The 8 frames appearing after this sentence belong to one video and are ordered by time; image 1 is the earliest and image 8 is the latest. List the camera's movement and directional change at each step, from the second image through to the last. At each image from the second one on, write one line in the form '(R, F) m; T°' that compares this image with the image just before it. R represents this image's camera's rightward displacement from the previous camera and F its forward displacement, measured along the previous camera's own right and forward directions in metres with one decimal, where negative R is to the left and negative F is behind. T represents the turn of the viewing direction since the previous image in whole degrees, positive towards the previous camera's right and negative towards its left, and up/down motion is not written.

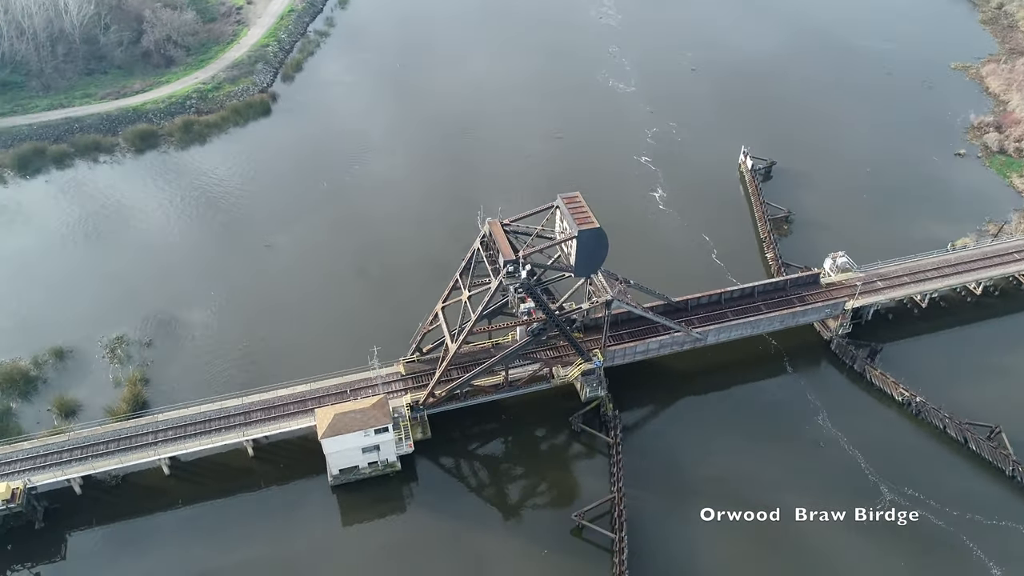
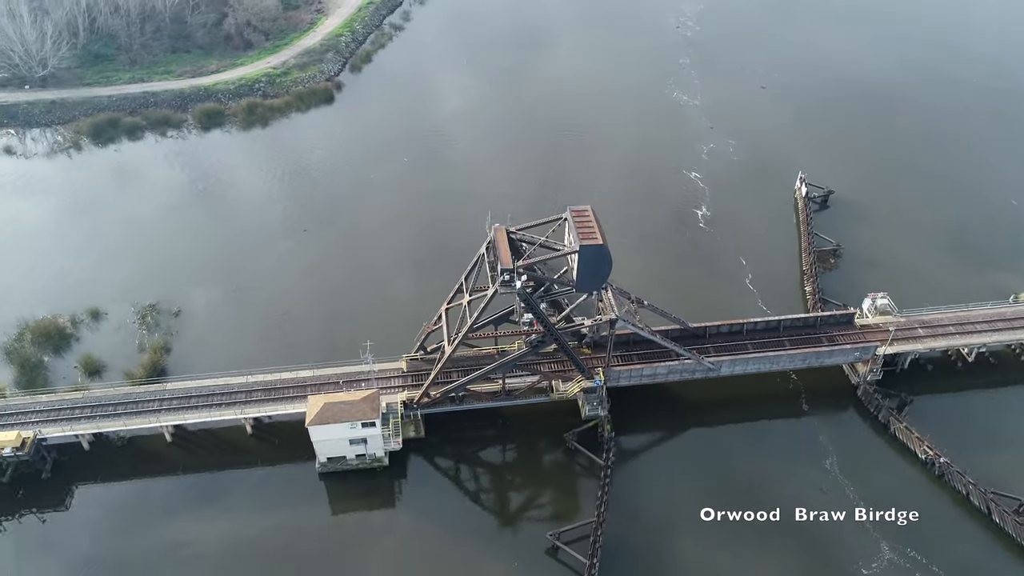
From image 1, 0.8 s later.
(+4.6, +0.9) m; -6°
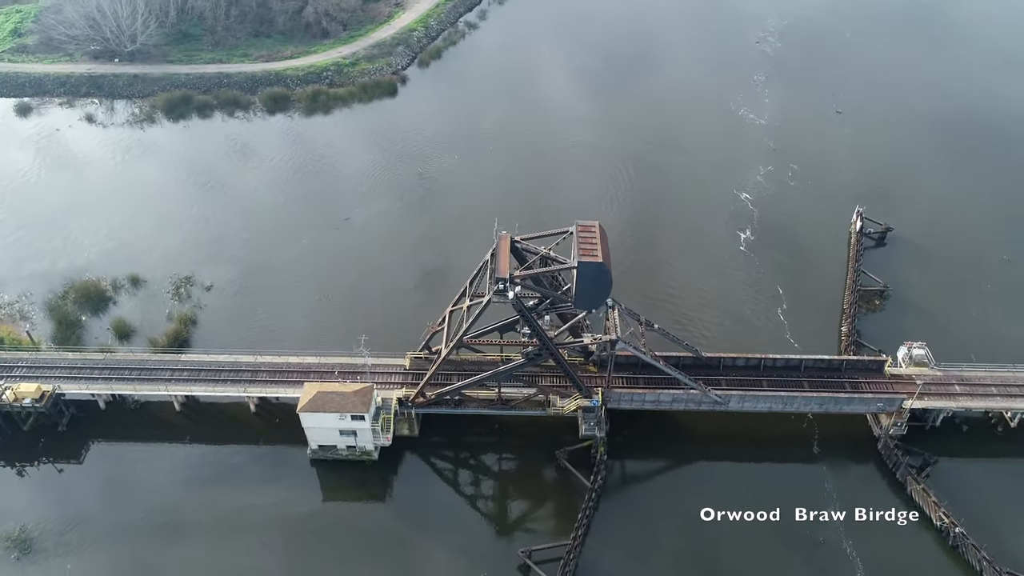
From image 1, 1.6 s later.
(+4.6, +0.9) m; -6°
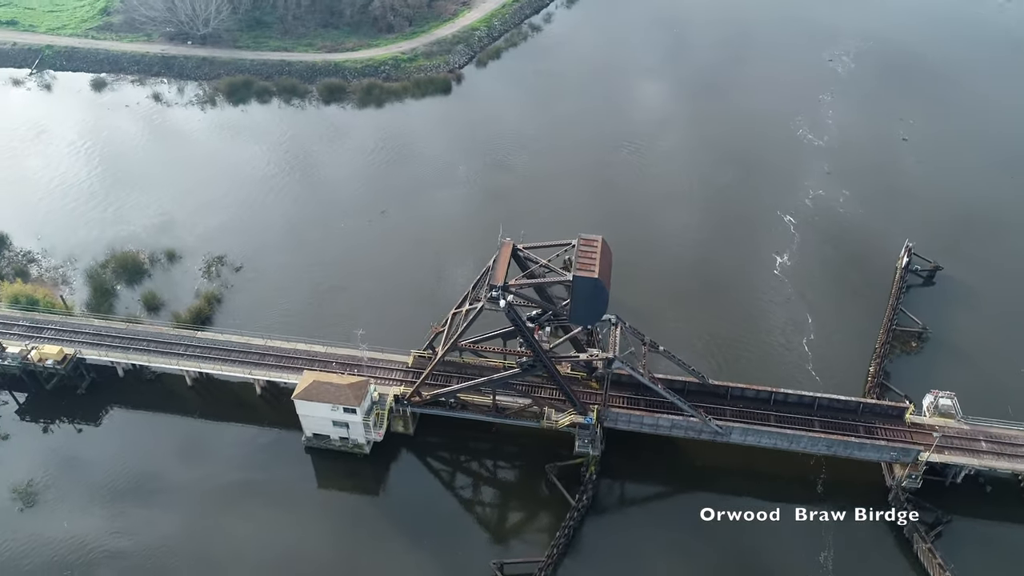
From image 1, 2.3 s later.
(+4.0, +0.7) m; -6°
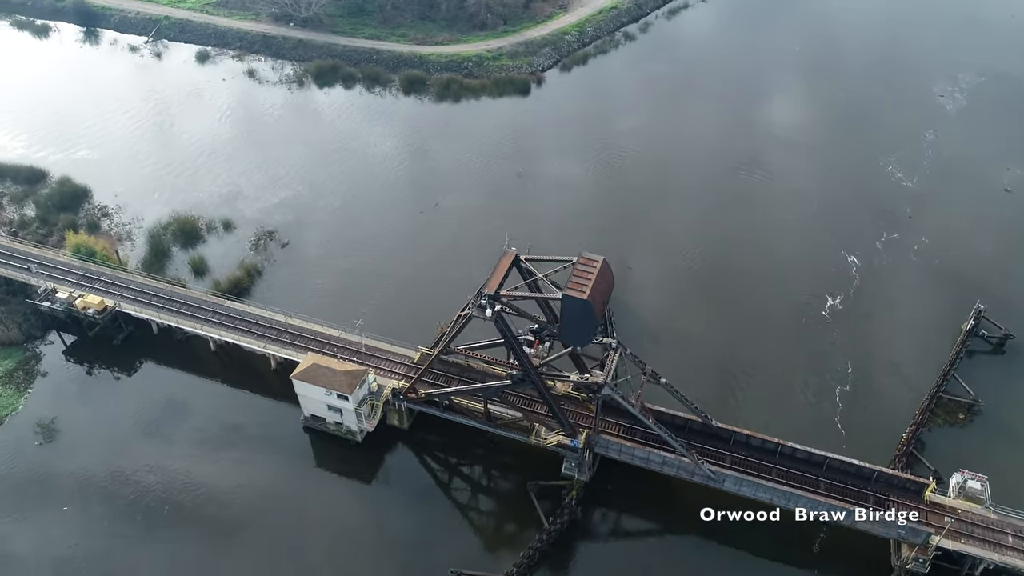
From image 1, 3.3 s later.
(+5.6, +1.1) m; -8°
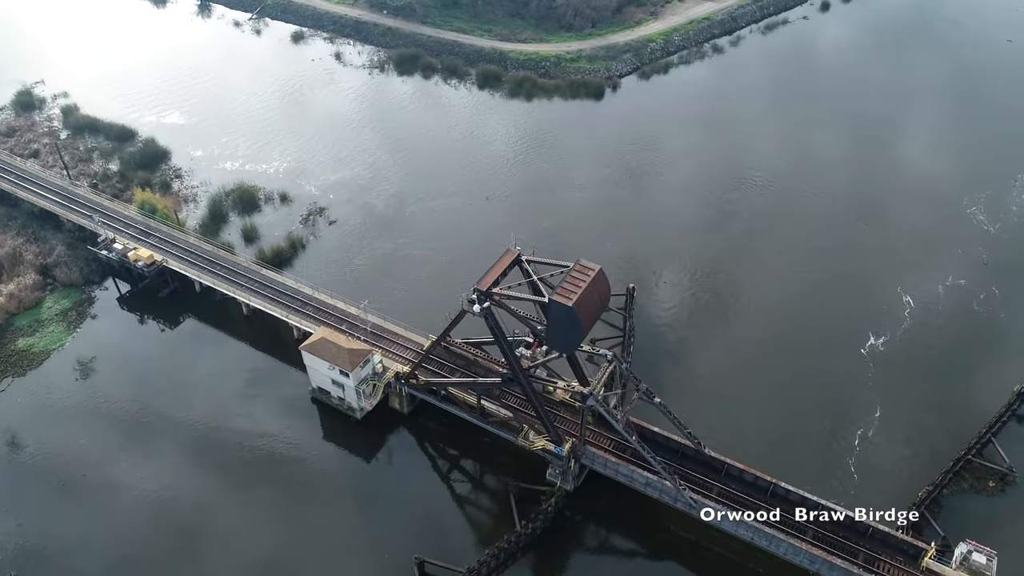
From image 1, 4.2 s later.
(+5.2, +0.4) m; -8°
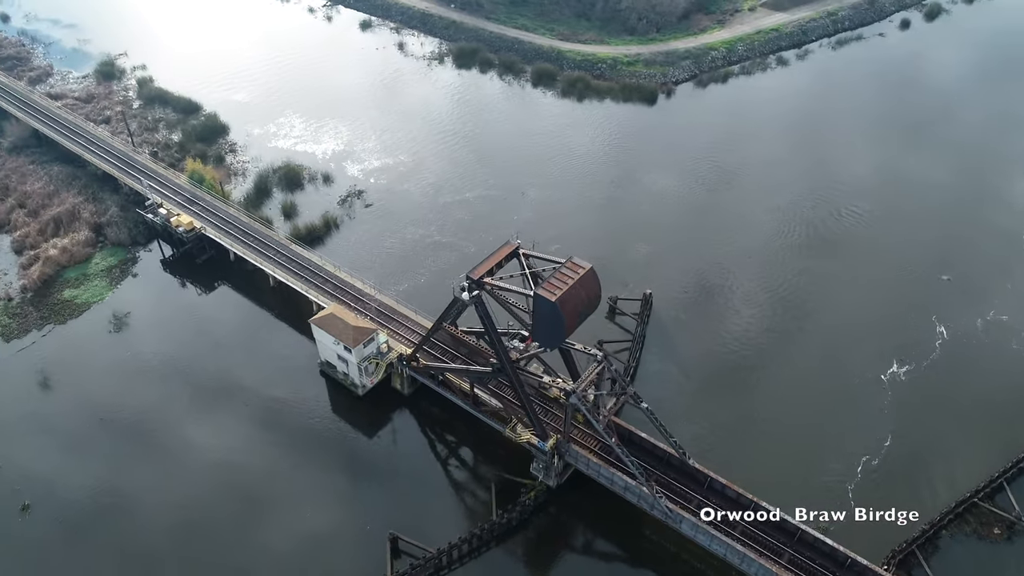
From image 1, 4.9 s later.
(+4.2, -0.3) m; -6°
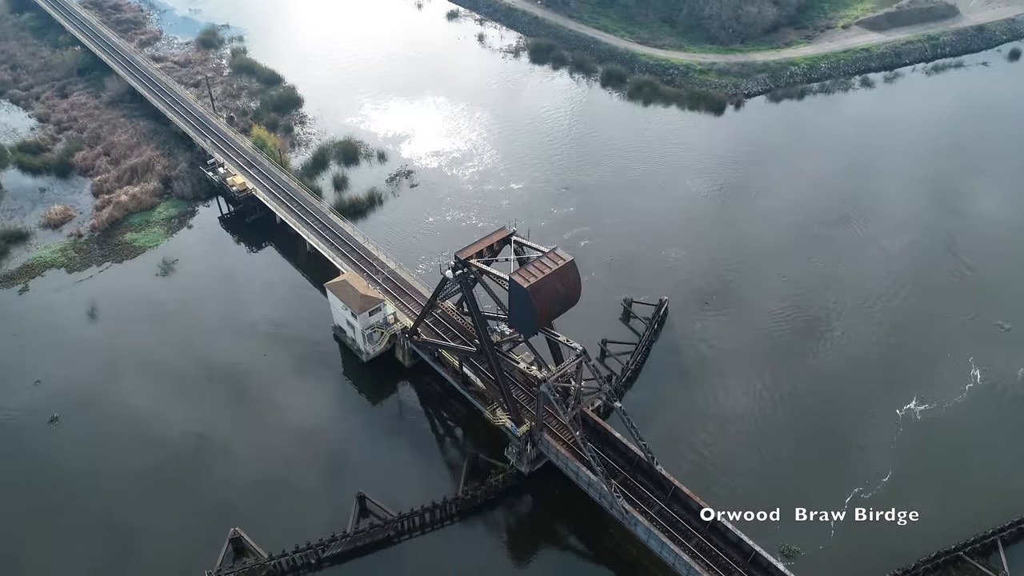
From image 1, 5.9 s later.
(+6.0, -0.5) m; -8°
